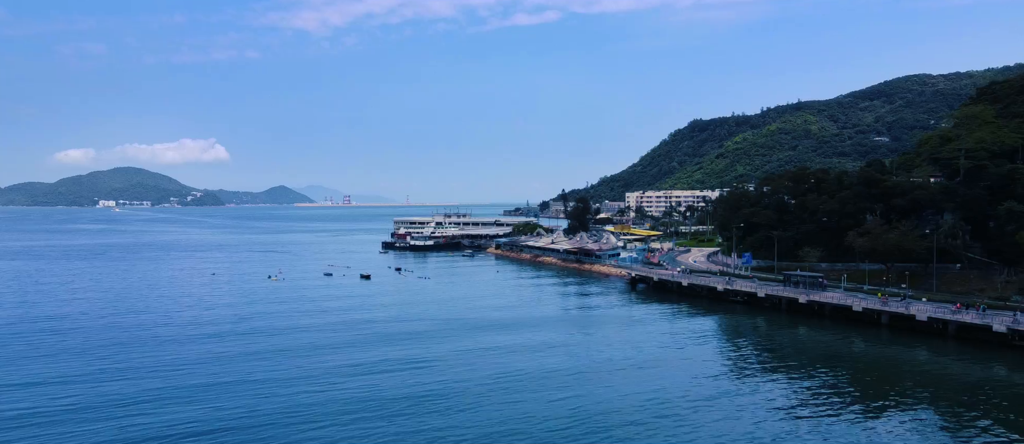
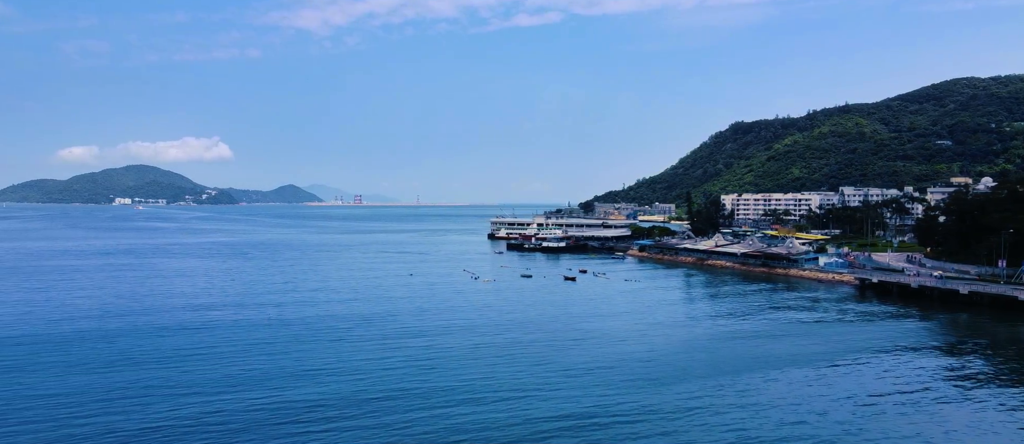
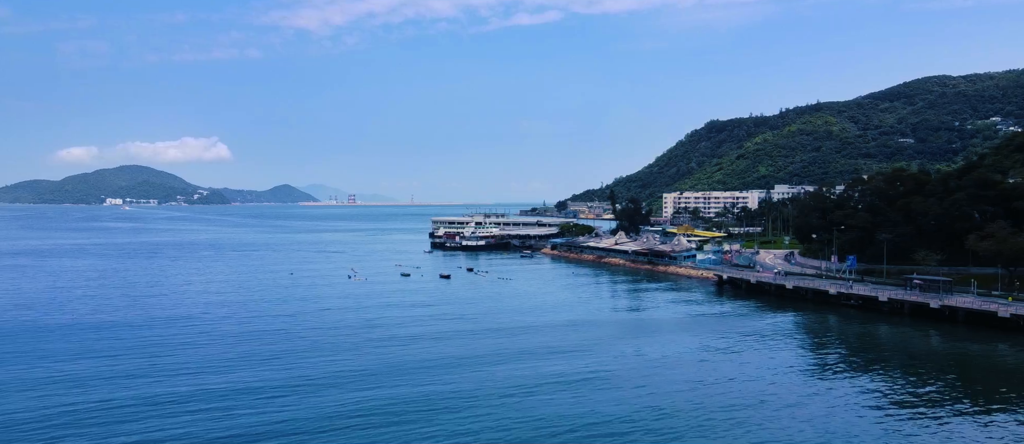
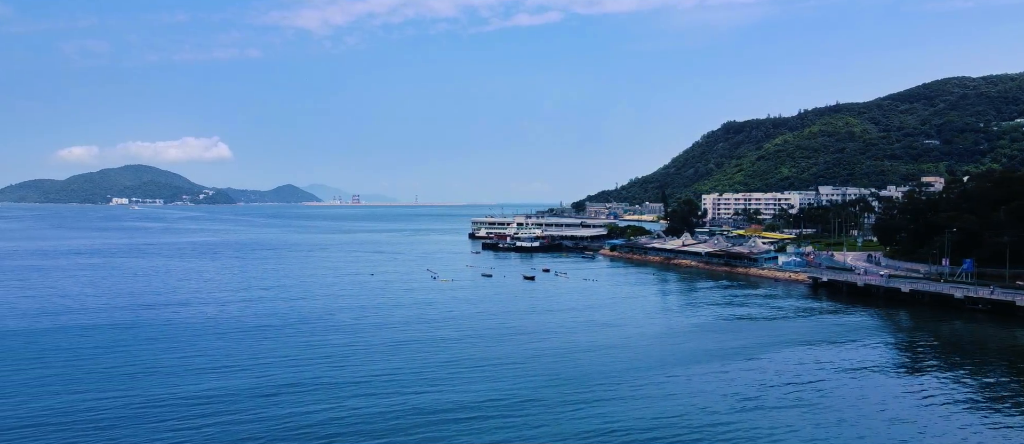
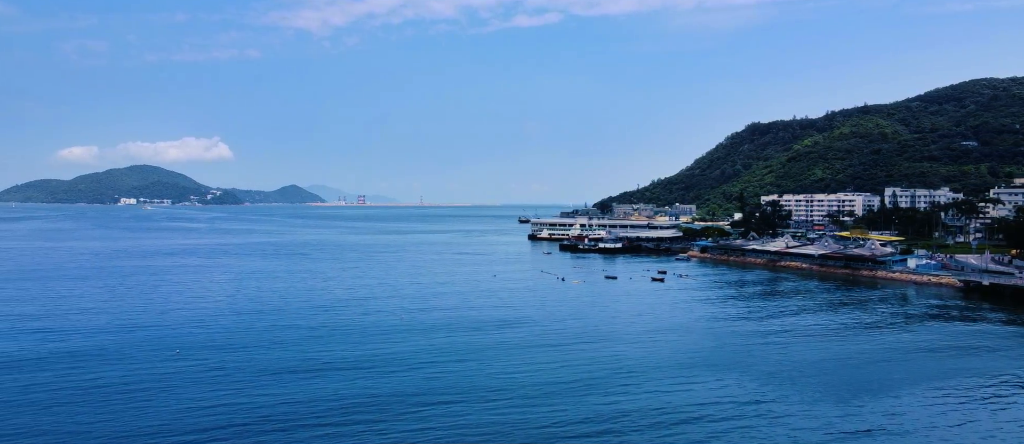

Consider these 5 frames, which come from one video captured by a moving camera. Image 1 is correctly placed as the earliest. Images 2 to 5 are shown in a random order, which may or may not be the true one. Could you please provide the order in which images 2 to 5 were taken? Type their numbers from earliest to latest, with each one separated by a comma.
3, 4, 2, 5
